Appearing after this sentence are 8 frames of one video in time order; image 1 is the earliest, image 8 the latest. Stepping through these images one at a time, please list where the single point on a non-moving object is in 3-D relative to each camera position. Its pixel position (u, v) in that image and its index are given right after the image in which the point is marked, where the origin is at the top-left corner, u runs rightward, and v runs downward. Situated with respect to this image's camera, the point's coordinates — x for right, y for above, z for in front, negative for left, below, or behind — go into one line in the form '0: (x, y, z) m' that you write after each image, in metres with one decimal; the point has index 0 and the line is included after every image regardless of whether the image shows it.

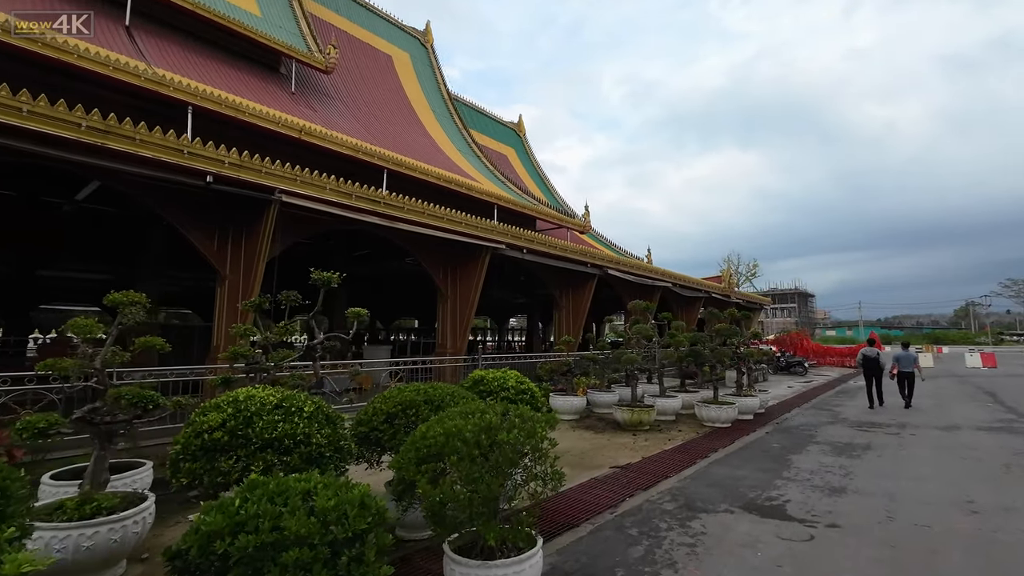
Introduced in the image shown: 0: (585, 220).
0: (+3.0, +2.7, +19.5) m
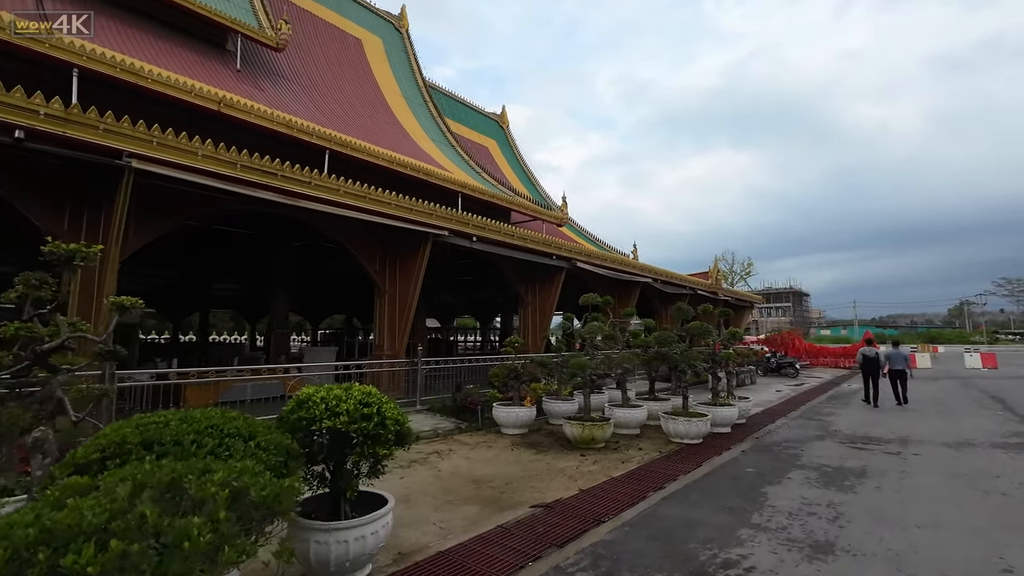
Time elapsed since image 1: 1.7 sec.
0: (+1.9, +2.8, +18.2) m
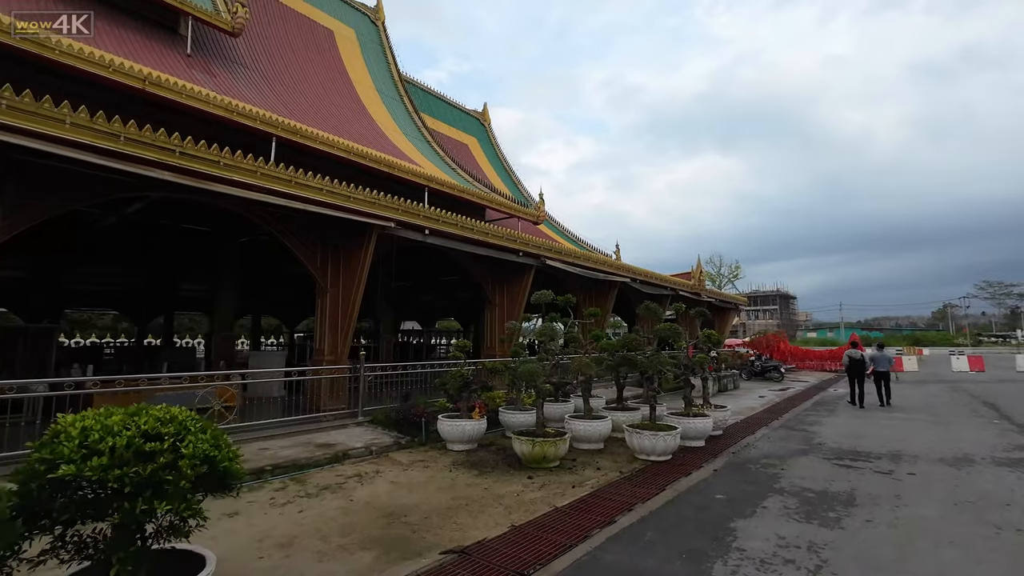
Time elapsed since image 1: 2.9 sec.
0: (+1.0, +2.8, +17.4) m
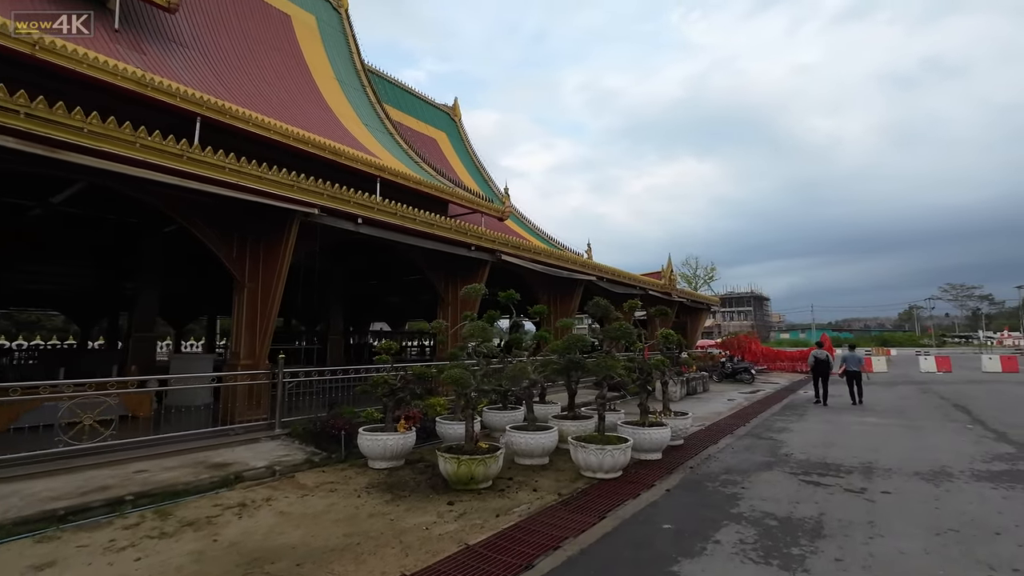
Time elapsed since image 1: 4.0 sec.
0: (-0.2, +2.8, +16.6) m
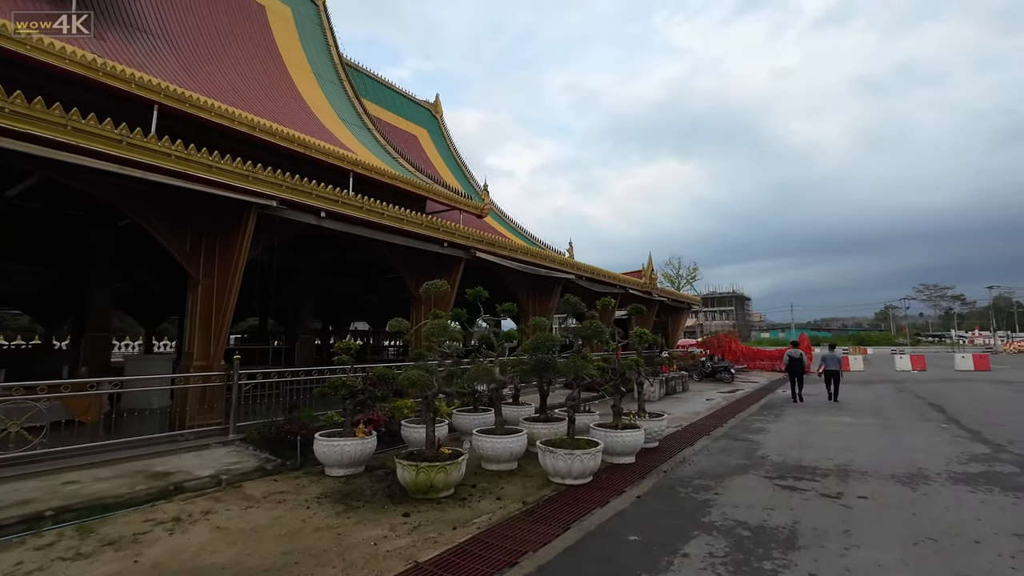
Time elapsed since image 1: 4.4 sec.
0: (-0.9, +2.9, +16.3) m
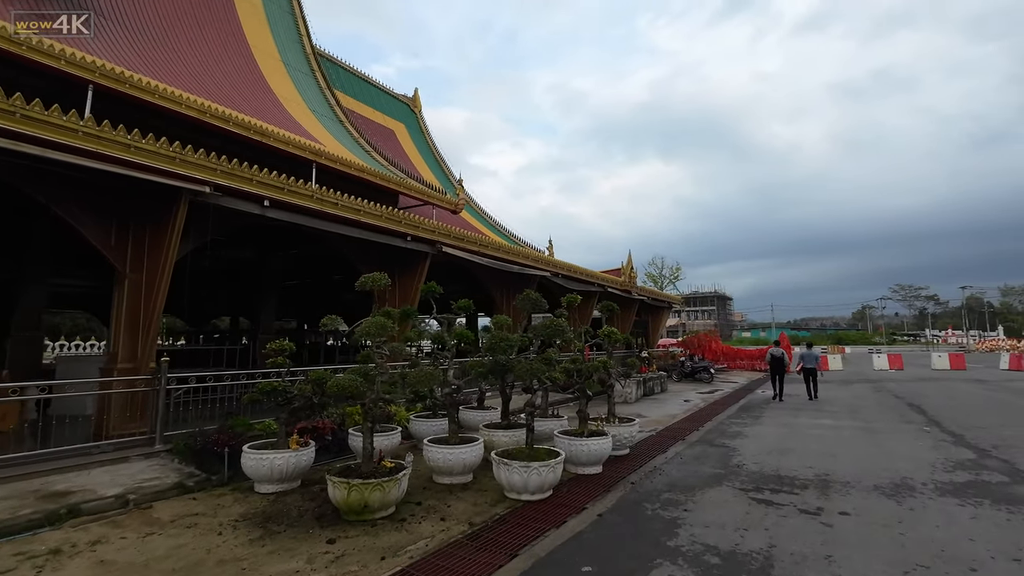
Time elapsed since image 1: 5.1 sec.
0: (-1.7, +2.9, +15.8) m
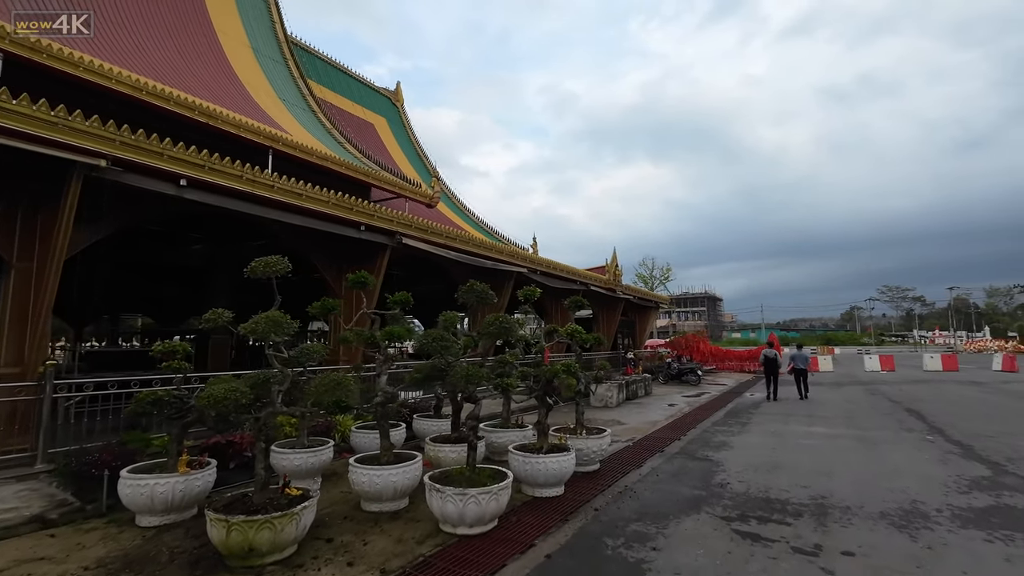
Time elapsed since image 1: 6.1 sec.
0: (-2.4, +3.0, +14.9) m
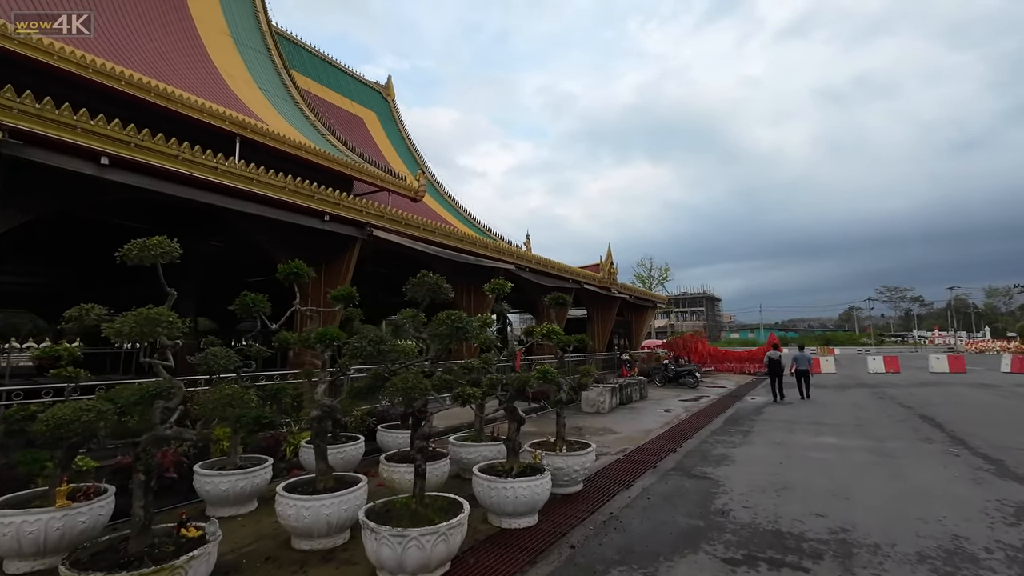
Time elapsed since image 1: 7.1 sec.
0: (-2.8, +3.1, +14.2) m
